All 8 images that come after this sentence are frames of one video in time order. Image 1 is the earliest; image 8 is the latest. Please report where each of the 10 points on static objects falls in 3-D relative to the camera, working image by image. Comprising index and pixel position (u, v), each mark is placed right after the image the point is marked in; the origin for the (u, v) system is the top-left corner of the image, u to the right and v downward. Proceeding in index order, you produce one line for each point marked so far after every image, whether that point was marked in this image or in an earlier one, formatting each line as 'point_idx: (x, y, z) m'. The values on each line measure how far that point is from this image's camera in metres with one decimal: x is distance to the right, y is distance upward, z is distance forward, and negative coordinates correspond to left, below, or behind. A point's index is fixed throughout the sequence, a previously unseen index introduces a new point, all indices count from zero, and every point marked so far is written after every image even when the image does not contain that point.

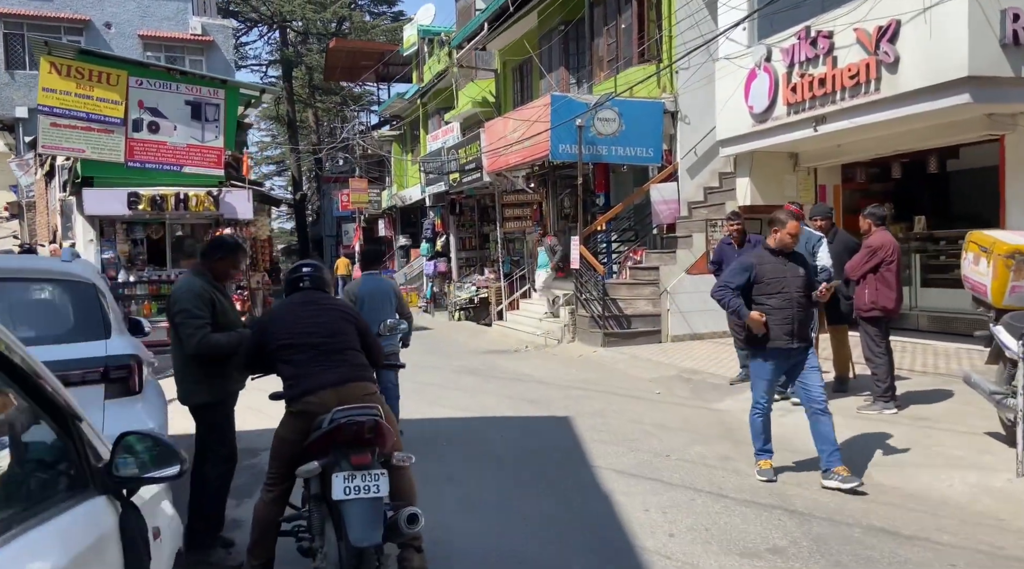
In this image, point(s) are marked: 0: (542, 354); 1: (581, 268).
0: (+0.5, -1.1, +12.0) m
1: (+1.0, +0.3, +11.9) m
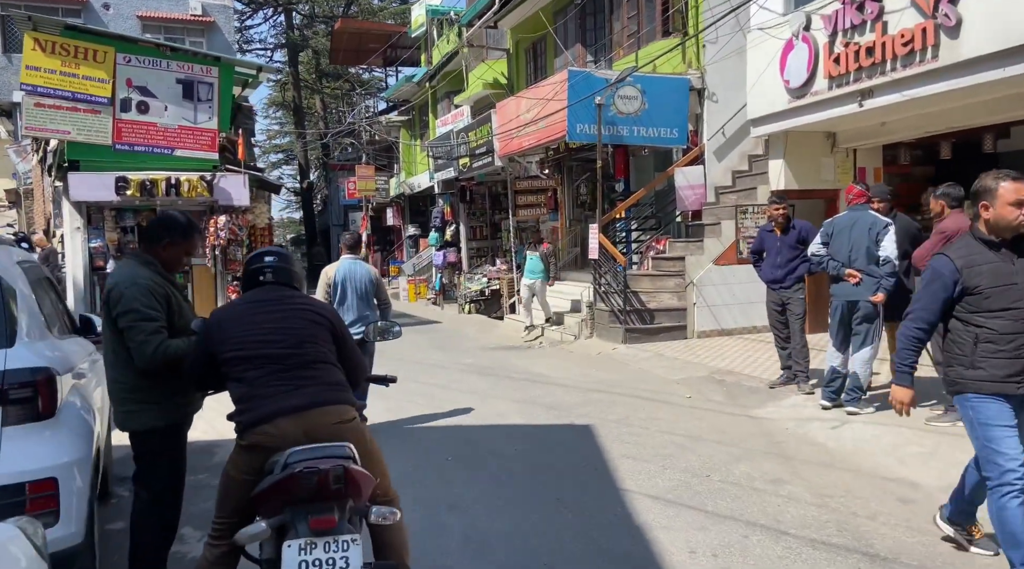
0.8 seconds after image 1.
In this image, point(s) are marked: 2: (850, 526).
0: (+0.6, -0.9, +11.2) m
1: (+1.2, +0.4, +11.0) m
2: (+1.8, -1.3, +4.3) m
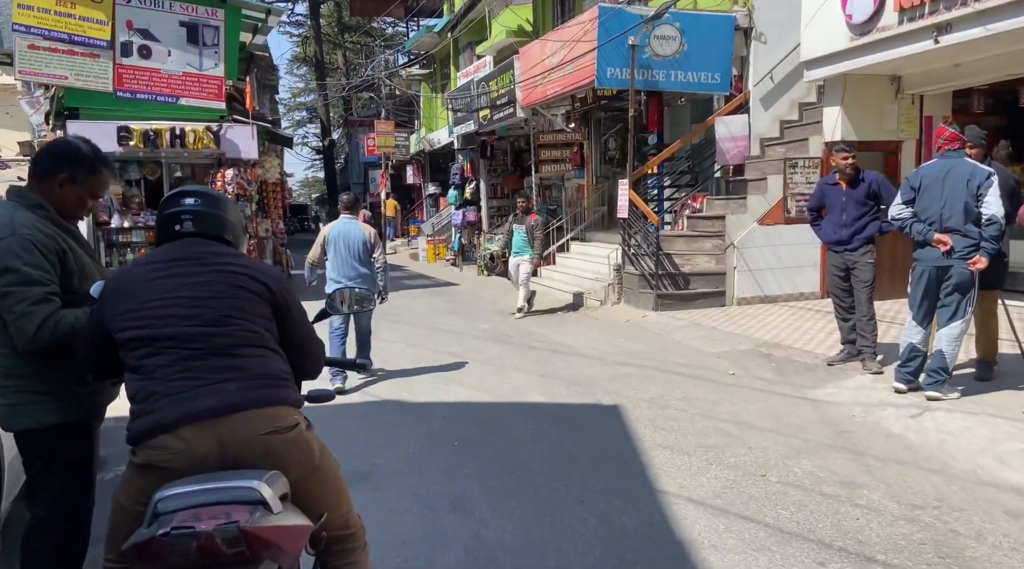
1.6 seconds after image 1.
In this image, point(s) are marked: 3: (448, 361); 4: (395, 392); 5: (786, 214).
0: (+0.9, -0.4, +10.3) m
1: (+1.5, +0.9, +10.1) m
2: (+1.9, -1.1, +3.4) m
3: (-0.7, -0.8, +8.0) m
4: (-1.0, -0.9, +6.8) m
5: (+3.4, +0.9, +9.7) m
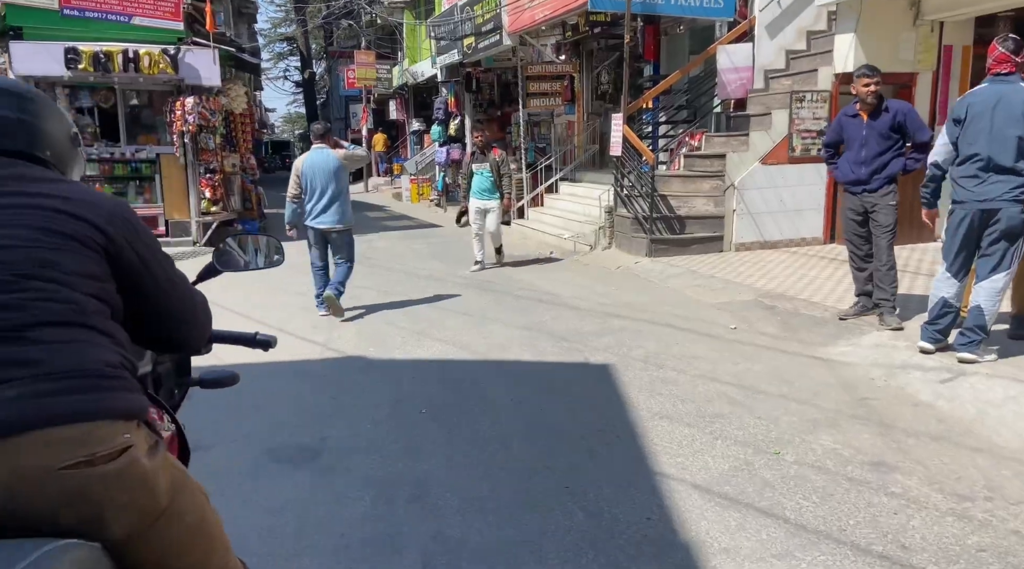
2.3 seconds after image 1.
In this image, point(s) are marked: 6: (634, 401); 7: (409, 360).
0: (+0.7, +0.3, +9.6) m
1: (+1.3, +1.5, +9.3) m
2: (+1.8, -1.0, +2.8) m
3: (-0.9, -0.2, +7.3) m
4: (-1.2, -0.5, +6.1) m
5: (+3.2, +1.5, +9.0) m
6: (+0.7, -0.7, +4.6) m
7: (-0.7, -0.5, +5.7) m
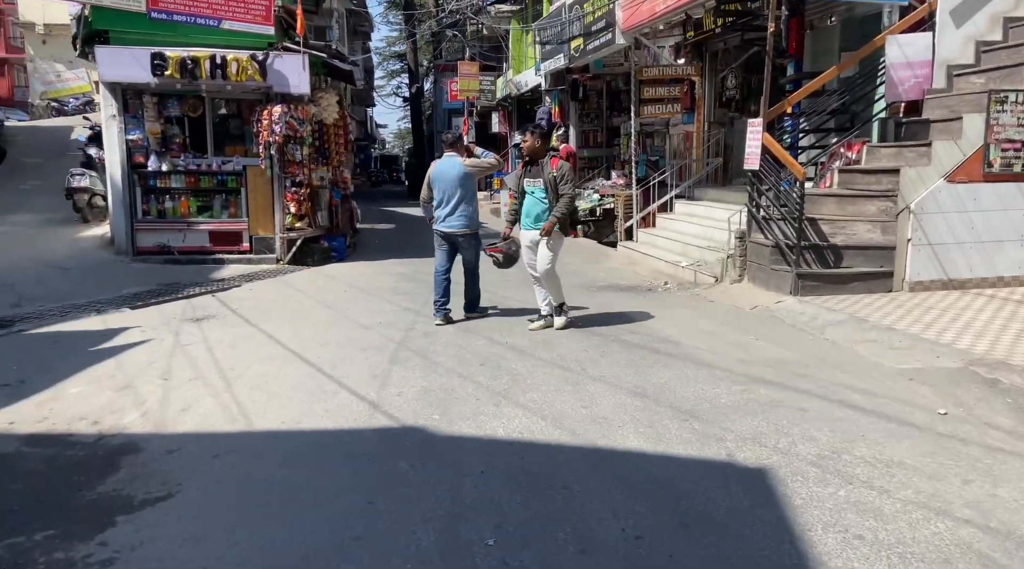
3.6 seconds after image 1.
0: (+1.8, -0.1, +7.9) m
1: (+2.4, +1.1, +7.6) m
2: (+1.9, -1.2, +1.0) m
3: (0.0, -0.6, +5.9) m
4: (-0.5, -0.8, +4.7) m
5: (+4.2, +1.0, +7.0) m
6: (+1.1, -1.0, +2.9) m
7: (-0.1, -0.8, +4.2) m
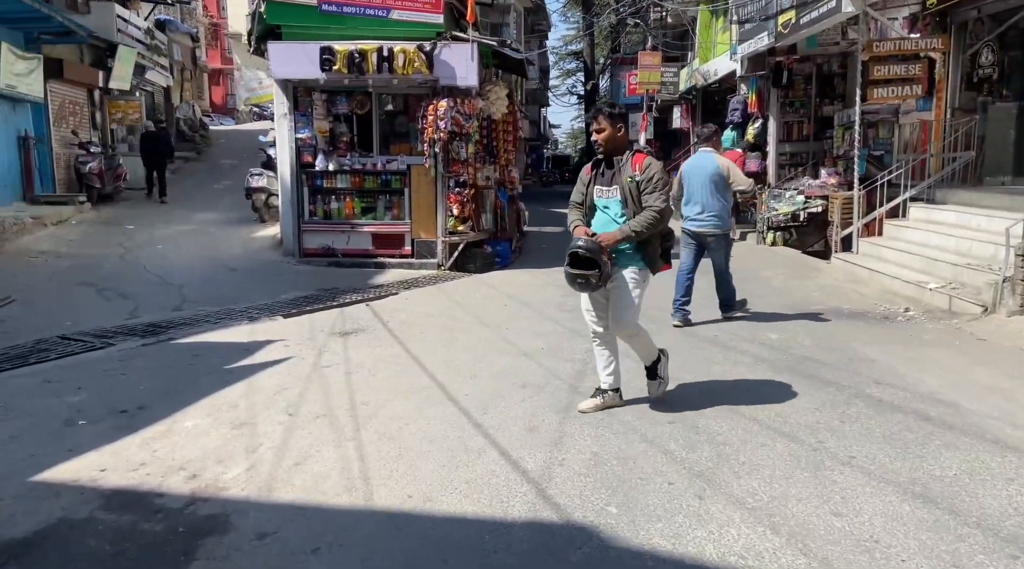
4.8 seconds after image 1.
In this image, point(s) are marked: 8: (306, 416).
0: (+3.4, -0.4, +6.0) m
1: (+3.9, +0.9, +5.6) m
2: (+2.0, -1.5, -0.8) m
3: (+1.1, -0.7, +4.5) m
4: (+0.4, -0.9, +3.4) m
5: (+5.5, +0.7, +4.6) m
6: (+1.6, -1.2, +1.3) m
7: (+0.6, -1.0, +2.8) m
8: (-1.2, -0.8, +4.8) m
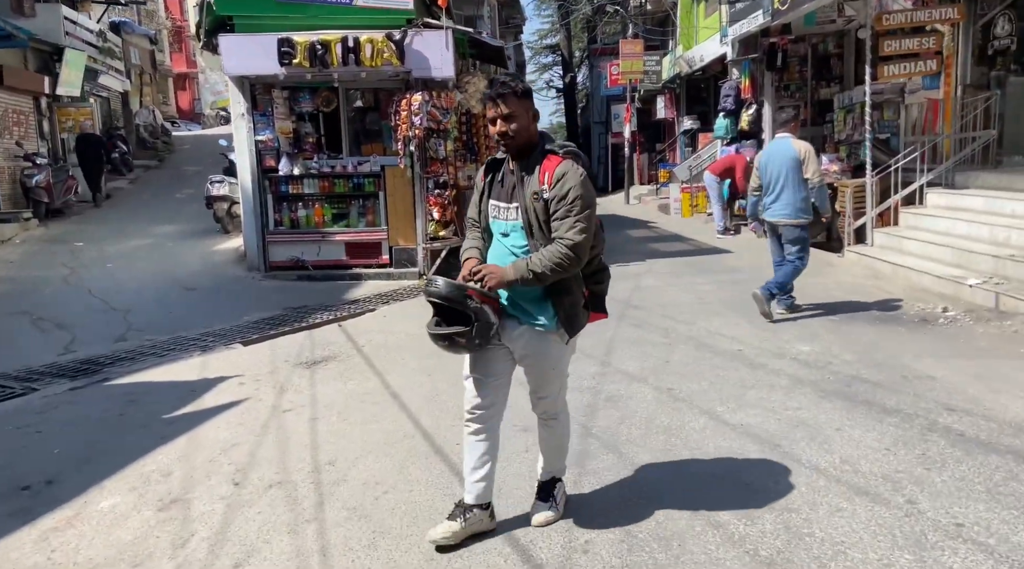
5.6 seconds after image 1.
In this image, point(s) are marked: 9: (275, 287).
0: (+3.3, -0.4, +5.2) m
1: (+3.8, +0.9, +4.7) m
2: (+2.1, -1.5, -1.6) m
3: (+1.1, -0.8, +3.6) m
4: (+0.4, -1.0, +2.5) m
5: (+5.5, +0.8, +3.8) m
6: (+1.7, -1.2, +0.4) m
7: (+0.7, -1.1, +1.9) m
8: (-1.2, -1.0, +3.8) m
9: (-3.0, 0.0, +10.0) m
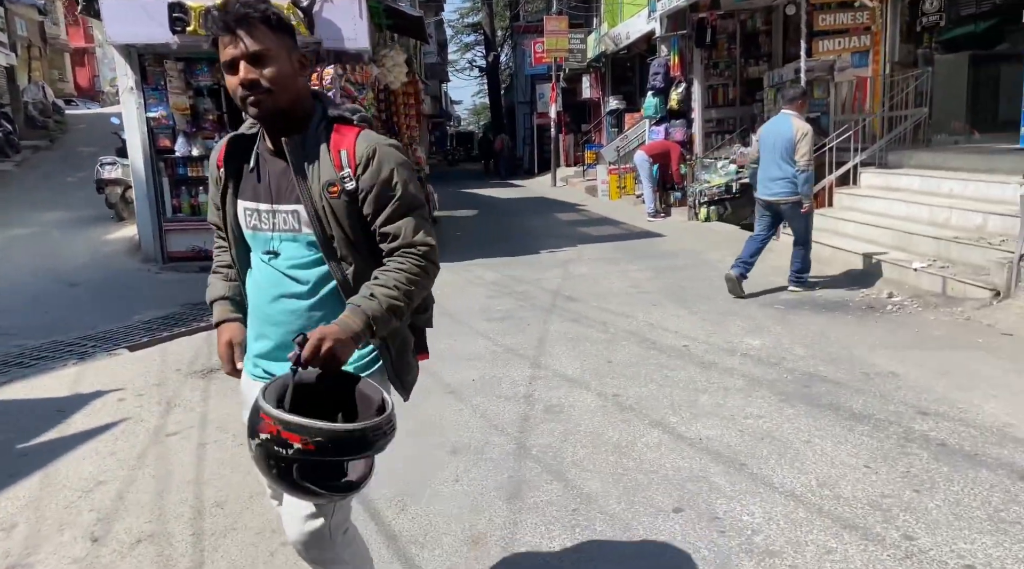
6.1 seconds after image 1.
0: (+2.9, -0.3, +4.9) m
1: (+3.4, +1.0, +4.4) m
2: (+2.3, -1.6, -2.0) m
3: (+0.8, -0.8, +3.0) m
4: (+0.2, -1.1, +1.9) m
5: (+5.1, +0.9, +3.7) m
6: (+1.7, -1.3, 0.0) m
7: (+0.6, -1.1, +1.4) m
8: (-1.5, -1.0, +3.1) m
9: (-3.9, 0.0, +9.1) m
